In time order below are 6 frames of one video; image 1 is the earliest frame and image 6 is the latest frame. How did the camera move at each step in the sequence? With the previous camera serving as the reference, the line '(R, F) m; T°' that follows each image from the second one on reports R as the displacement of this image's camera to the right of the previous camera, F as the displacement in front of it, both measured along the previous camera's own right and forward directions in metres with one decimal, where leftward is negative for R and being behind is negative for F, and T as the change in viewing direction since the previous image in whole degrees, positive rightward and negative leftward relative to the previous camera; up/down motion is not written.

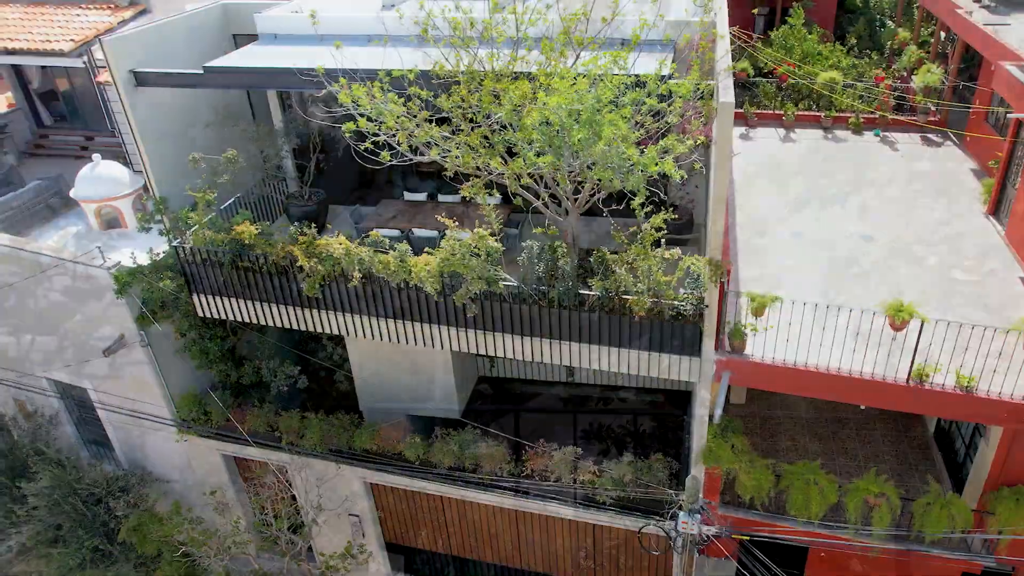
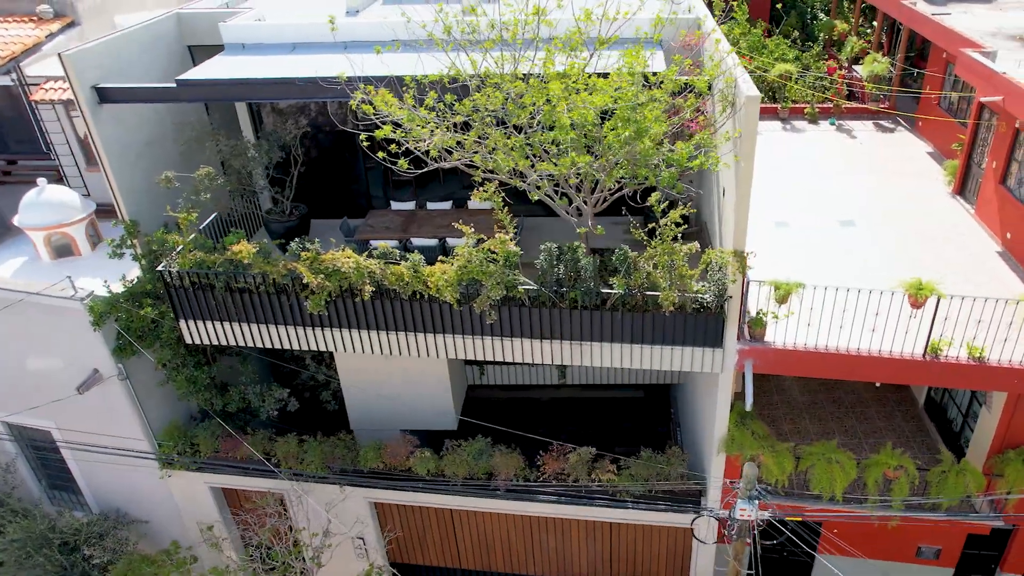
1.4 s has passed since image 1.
(-1.5, +0.3) m; +6°
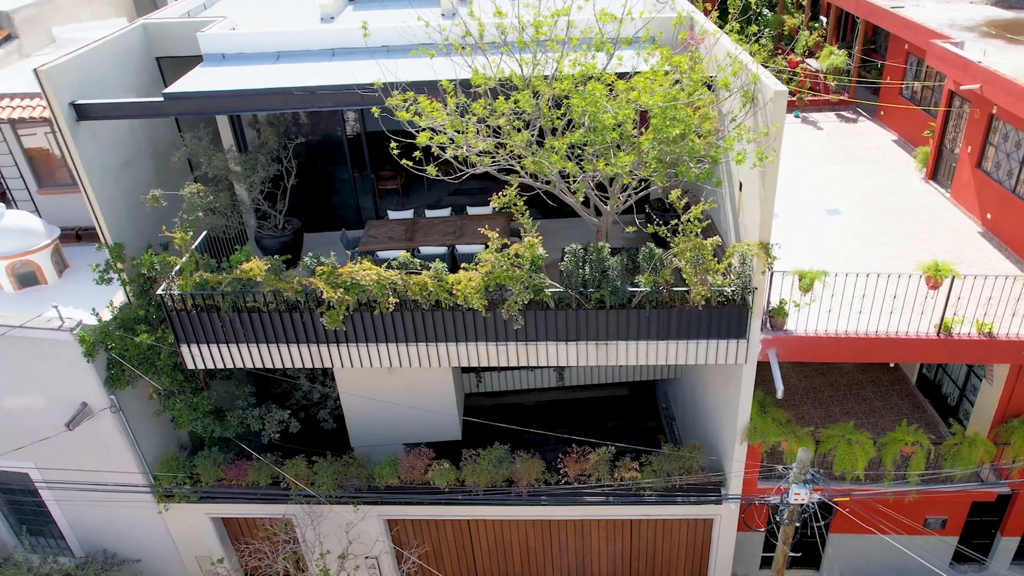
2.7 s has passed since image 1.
(-1.4, +0.2) m; +5°
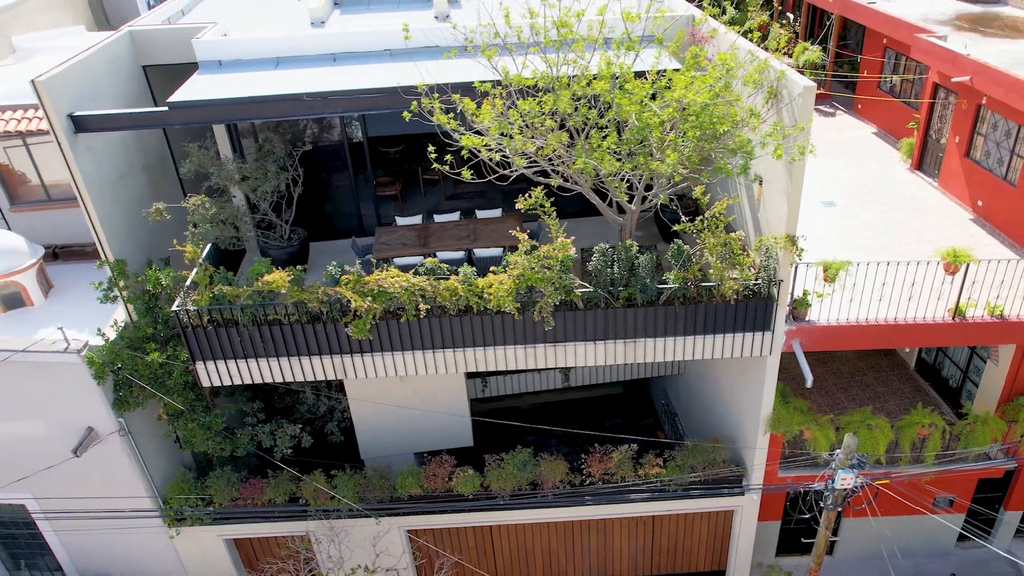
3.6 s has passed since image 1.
(-1.2, +0.1) m; +4°
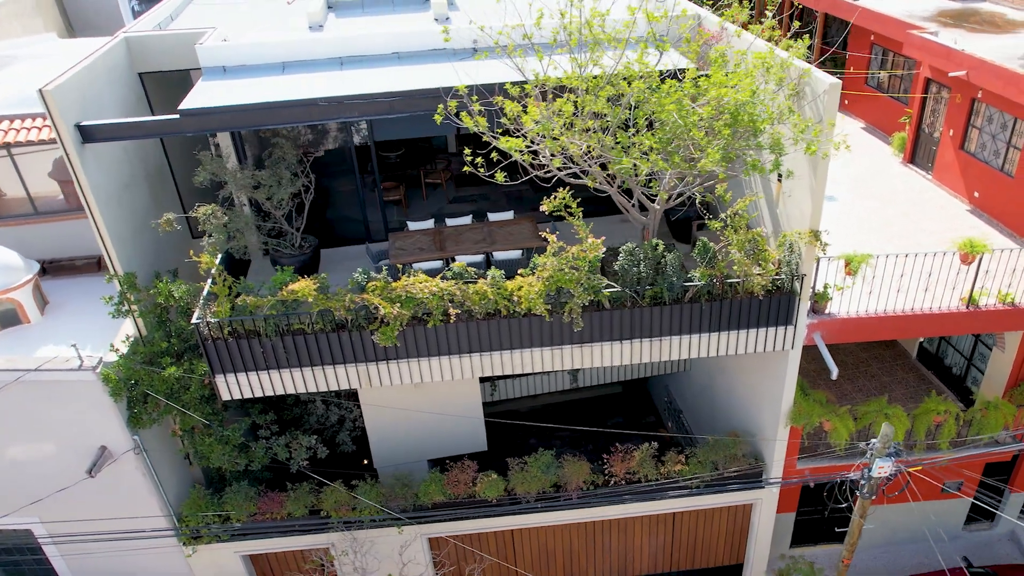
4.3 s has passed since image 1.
(-1.0, +0.1) m; +3°
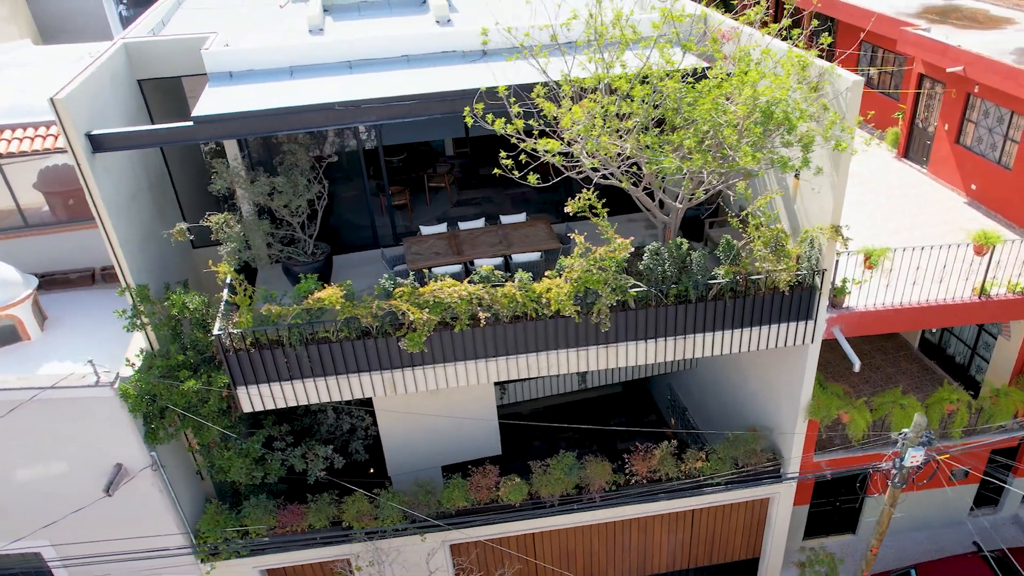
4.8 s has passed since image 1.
(-0.9, +0.1) m; +2°
